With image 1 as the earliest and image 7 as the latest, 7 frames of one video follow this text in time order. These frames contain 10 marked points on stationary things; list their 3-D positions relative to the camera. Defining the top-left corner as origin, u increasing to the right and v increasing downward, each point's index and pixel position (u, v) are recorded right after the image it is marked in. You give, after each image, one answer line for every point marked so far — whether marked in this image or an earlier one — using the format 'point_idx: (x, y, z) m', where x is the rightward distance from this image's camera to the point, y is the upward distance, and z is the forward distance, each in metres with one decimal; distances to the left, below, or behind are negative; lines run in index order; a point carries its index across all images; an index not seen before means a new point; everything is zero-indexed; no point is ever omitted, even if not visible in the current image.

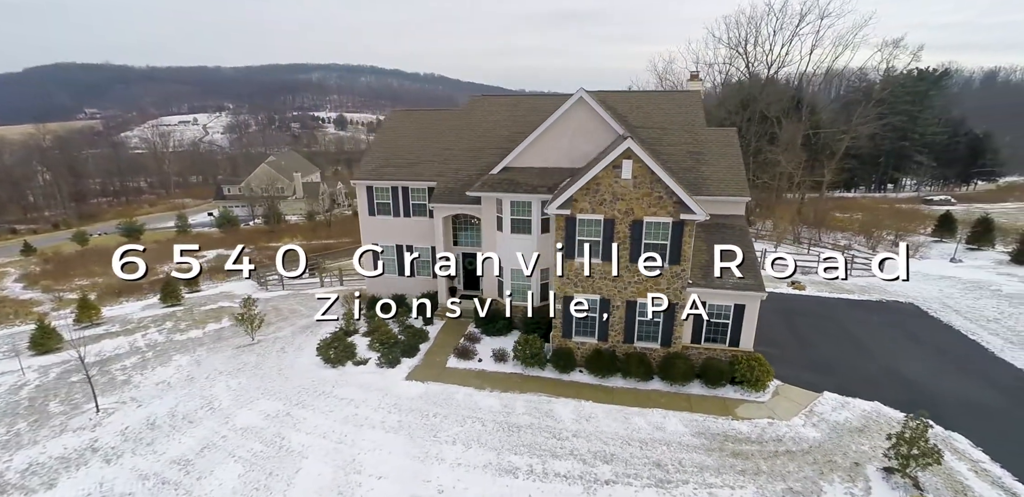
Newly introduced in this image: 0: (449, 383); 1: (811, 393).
0: (-2.1, -4.5, +16.3) m
1: (+9.9, -4.8, +16.2) m
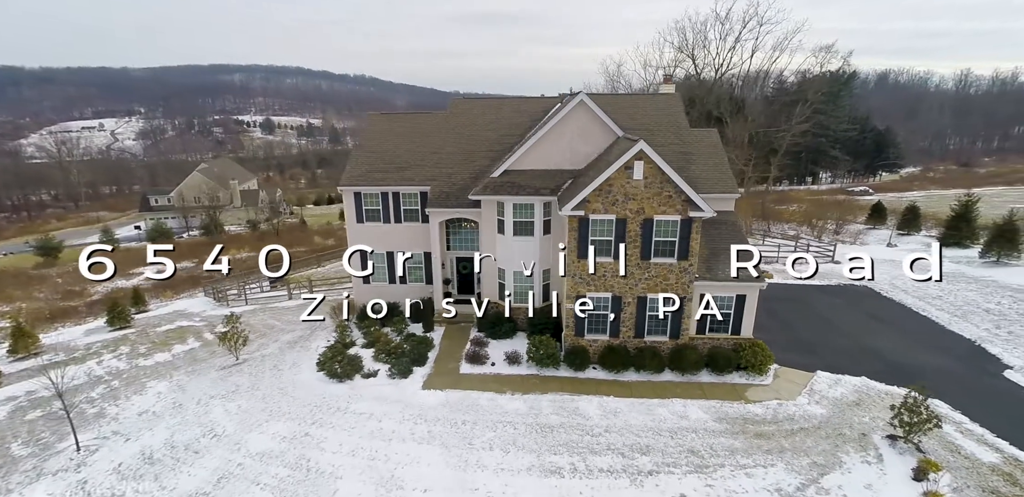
0: (-1.4, -4.6, +16.1) m
1: (+10.5, -4.4, +17.4) m
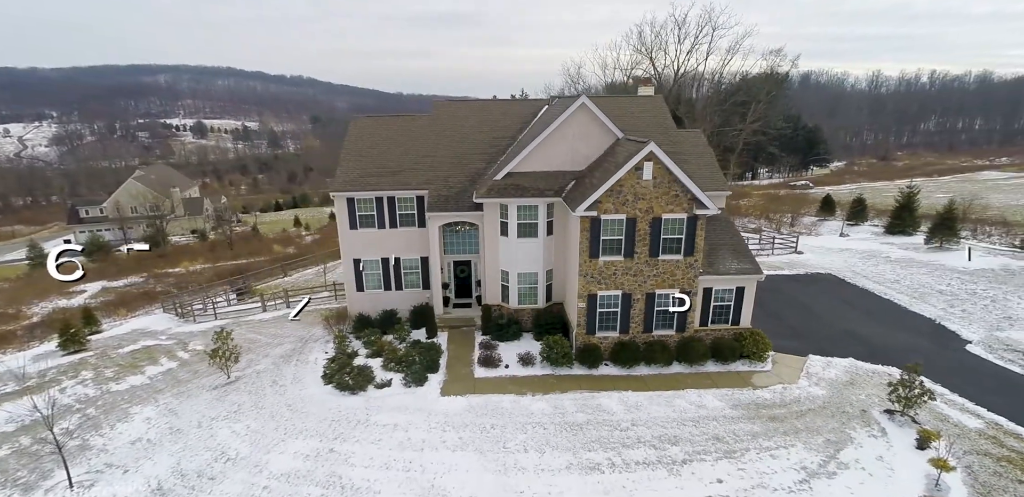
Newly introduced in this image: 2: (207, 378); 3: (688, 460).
0: (-0.8, -4.7, +16.1) m
1: (+10.9, -4.1, +18.6) m
2: (-12.3, -5.3, +19.7) m
3: (+4.7, -5.6, +13.0) m
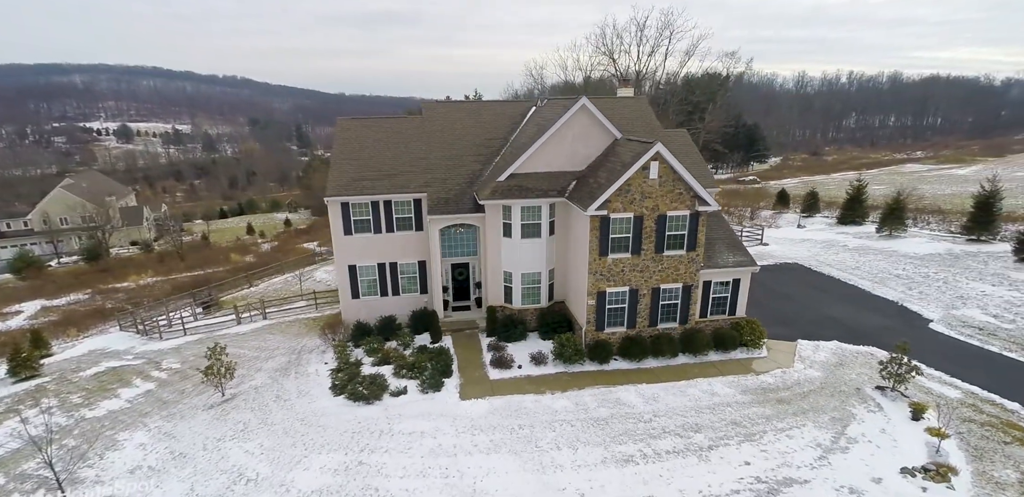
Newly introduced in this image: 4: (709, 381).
0: (-0.2, -4.8, +16.1) m
1: (+11.2, -3.8, +19.7) m
2: (-12.0, -5.7, +18.6) m
3: (+5.7, -5.5, +13.6) m
4: (+6.8, -4.6, +16.8) m
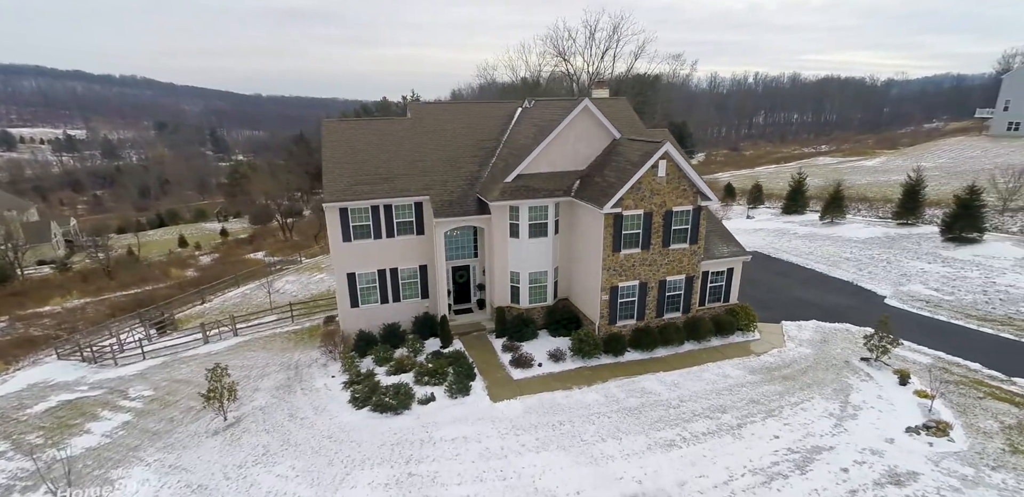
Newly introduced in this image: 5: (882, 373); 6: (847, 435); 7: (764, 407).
0: (+0.8, -4.8, +16.3) m
1: (+11.6, -3.3, +21.4) m
2: (-11.2, -6.2, +17.3) m
3: (+6.9, -5.2, +14.6) m
4: (+7.6, -4.3, +17.9) m
5: (+13.0, -4.4, +17.1) m
6: (+9.6, -5.3, +14.0) m
7: (+7.9, -5.0, +15.4) m
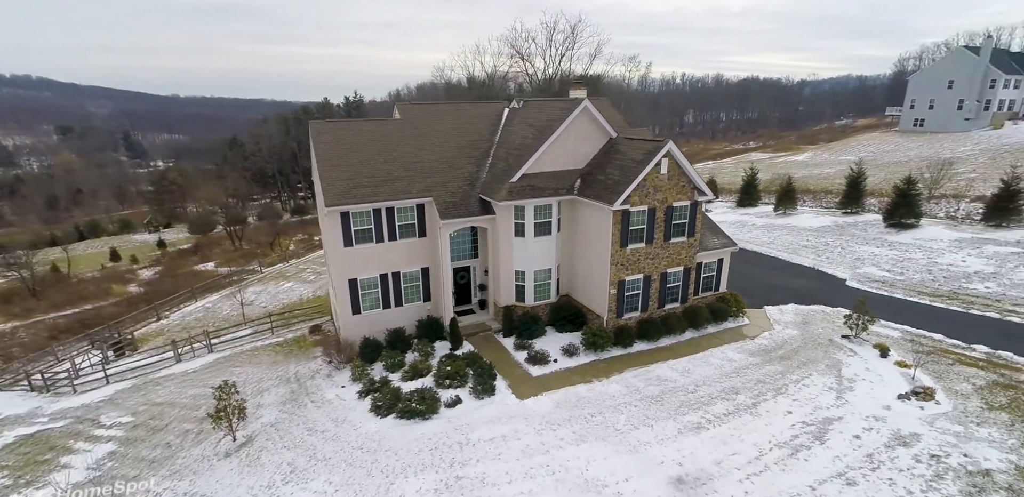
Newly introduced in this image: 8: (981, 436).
0: (+1.6, -4.7, +16.6) m
1: (+11.6, -2.9, +22.9) m
2: (-10.4, -6.6, +16.2) m
3: (+7.9, -4.9, +15.6) m
4: (+8.1, -3.9, +19.0) m
5: (+13.6, -3.9, +18.9) m
6: (+10.6, -4.9, +15.3) m
7: (+8.8, -4.7, +16.6) m
8: (+12.9, -5.2, +13.4) m
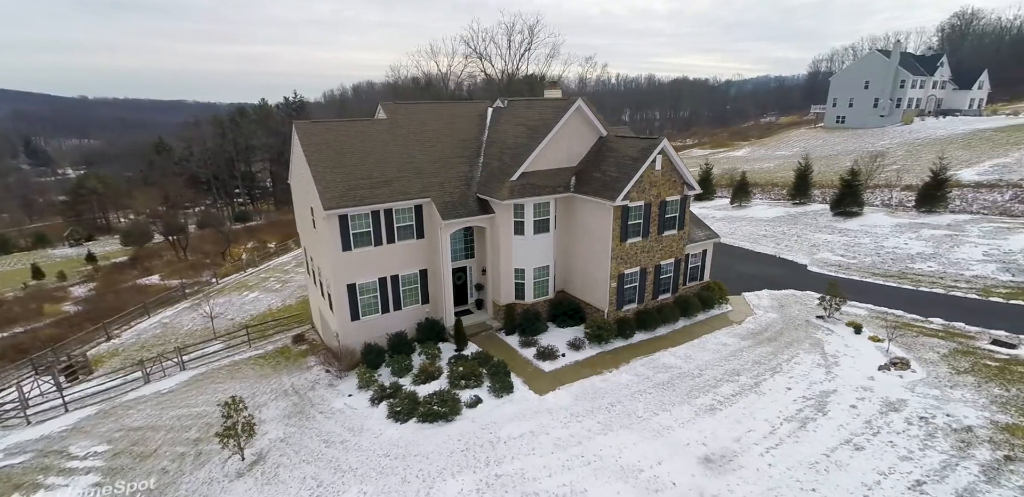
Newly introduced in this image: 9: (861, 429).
0: (+2.1, -4.6, +17.0) m
1: (+11.3, -2.4, +24.4) m
2: (-9.7, -6.9, +15.3) m
3: (+8.5, -4.6, +16.7) m
4: (+8.3, -3.6, +20.1) m
5: (+13.7, -3.3, +20.6) m
6: (+11.2, -4.5, +16.7) m
7: (+9.3, -4.3, +17.7) m
8: (+13.7, -4.6, +15.1) m
9: (+10.1, -5.2, +14.1) m
